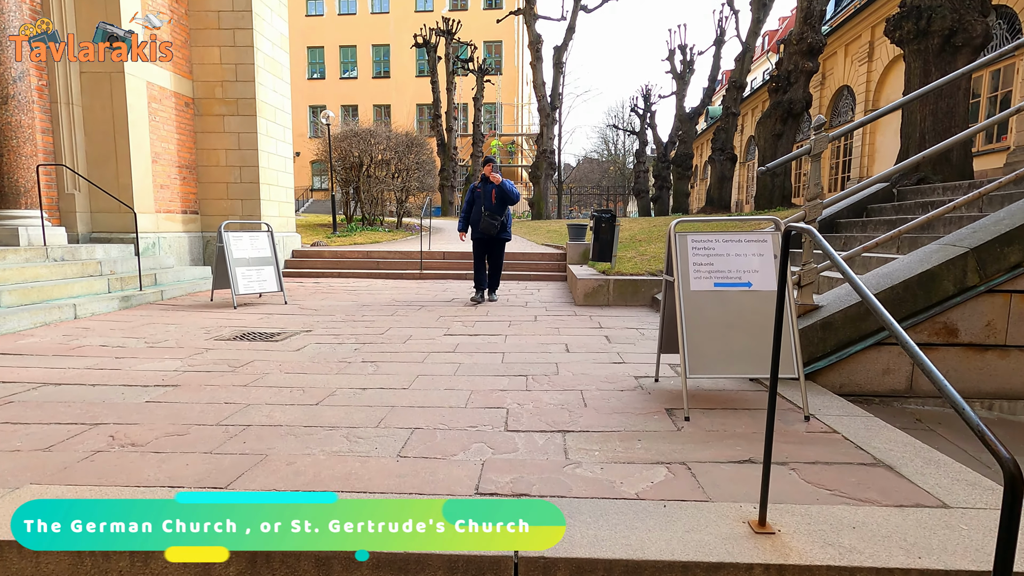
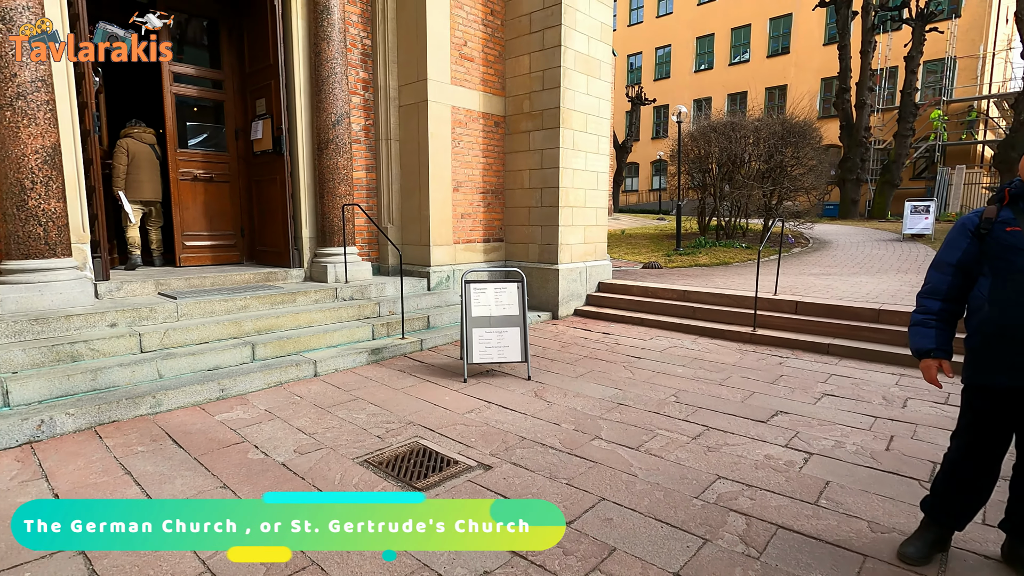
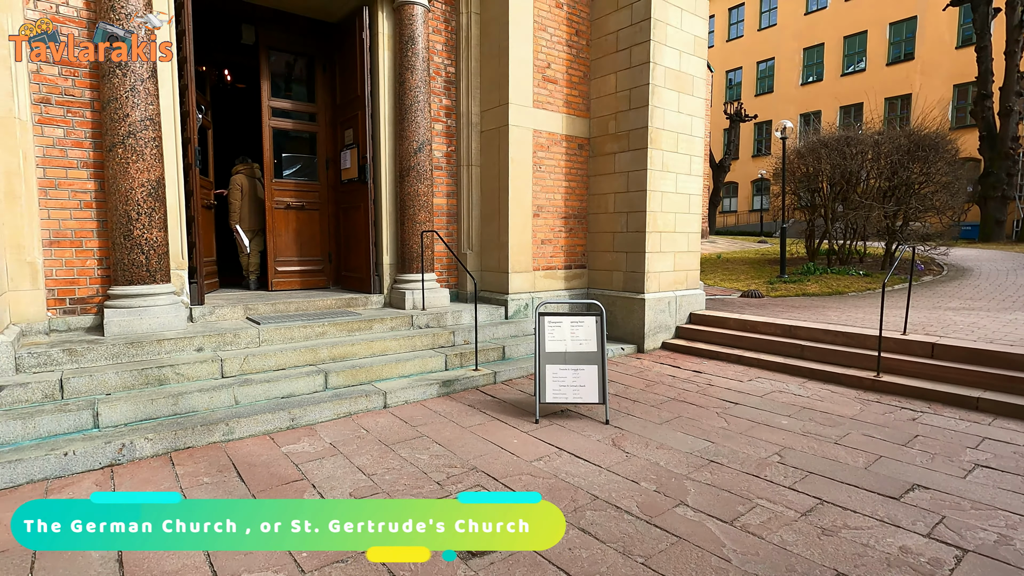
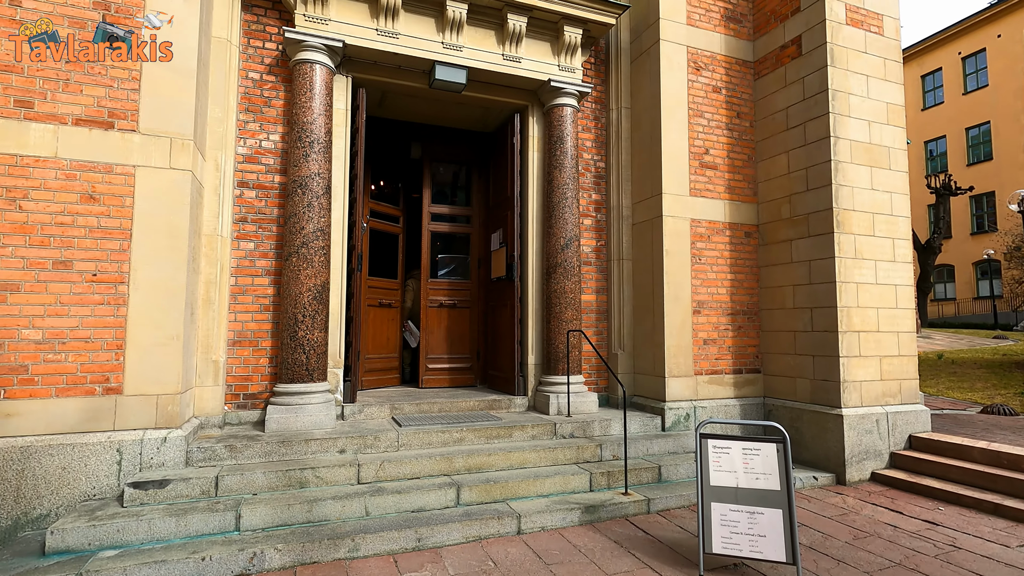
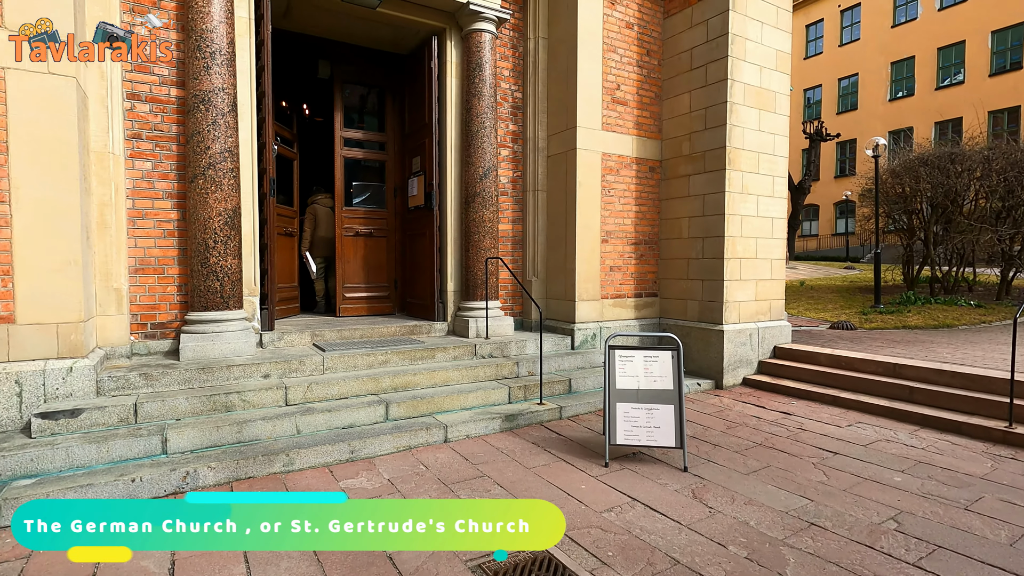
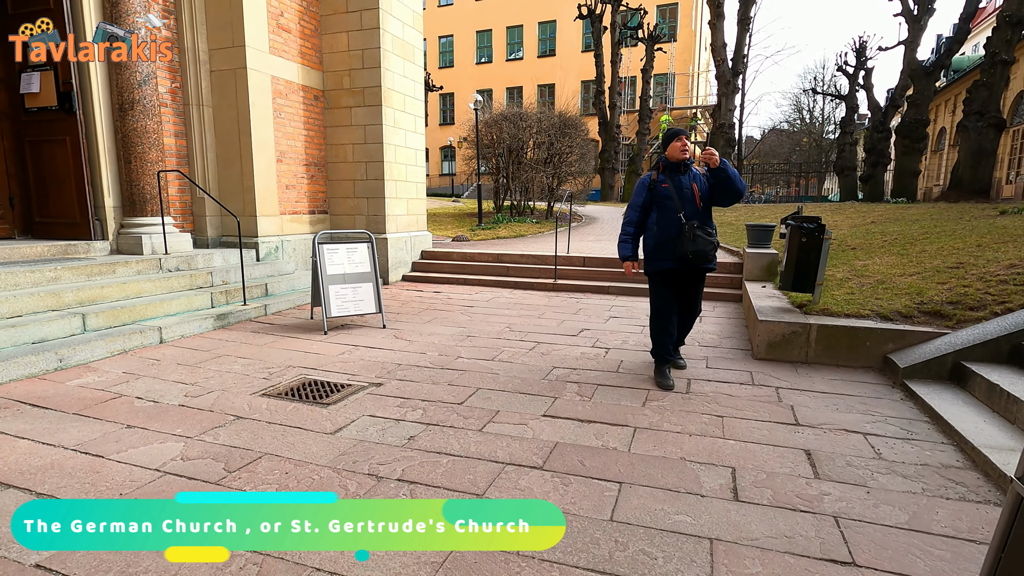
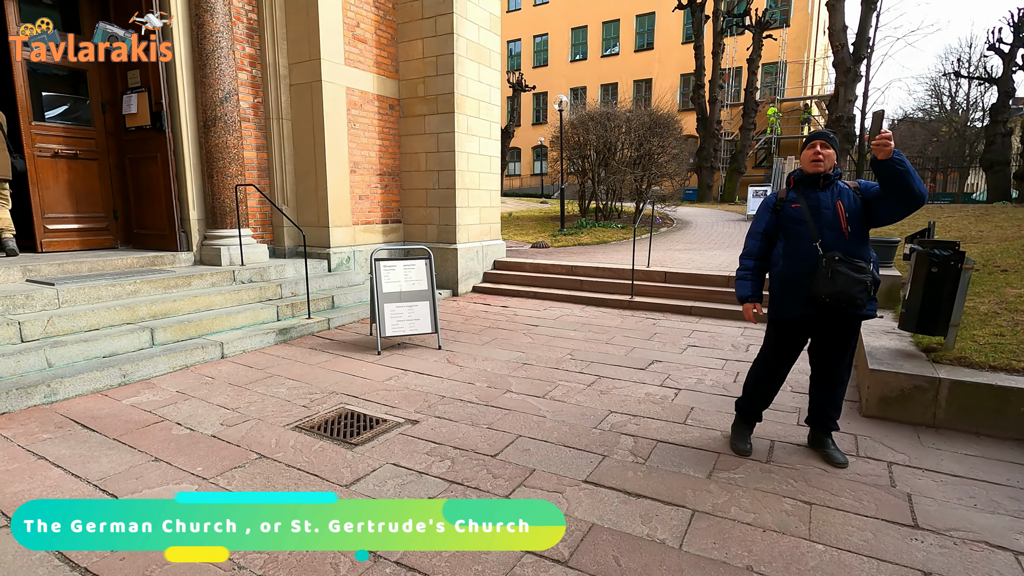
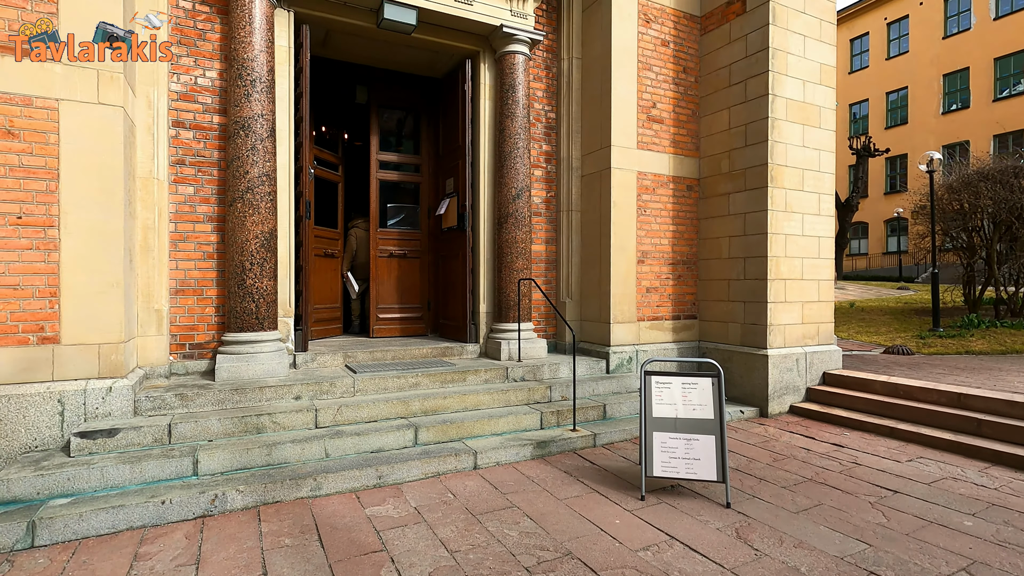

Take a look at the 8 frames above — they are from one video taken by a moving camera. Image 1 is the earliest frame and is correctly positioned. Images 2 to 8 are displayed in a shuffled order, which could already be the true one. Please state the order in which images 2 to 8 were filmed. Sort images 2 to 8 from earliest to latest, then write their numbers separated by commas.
6, 7, 2, 3, 5, 8, 4
